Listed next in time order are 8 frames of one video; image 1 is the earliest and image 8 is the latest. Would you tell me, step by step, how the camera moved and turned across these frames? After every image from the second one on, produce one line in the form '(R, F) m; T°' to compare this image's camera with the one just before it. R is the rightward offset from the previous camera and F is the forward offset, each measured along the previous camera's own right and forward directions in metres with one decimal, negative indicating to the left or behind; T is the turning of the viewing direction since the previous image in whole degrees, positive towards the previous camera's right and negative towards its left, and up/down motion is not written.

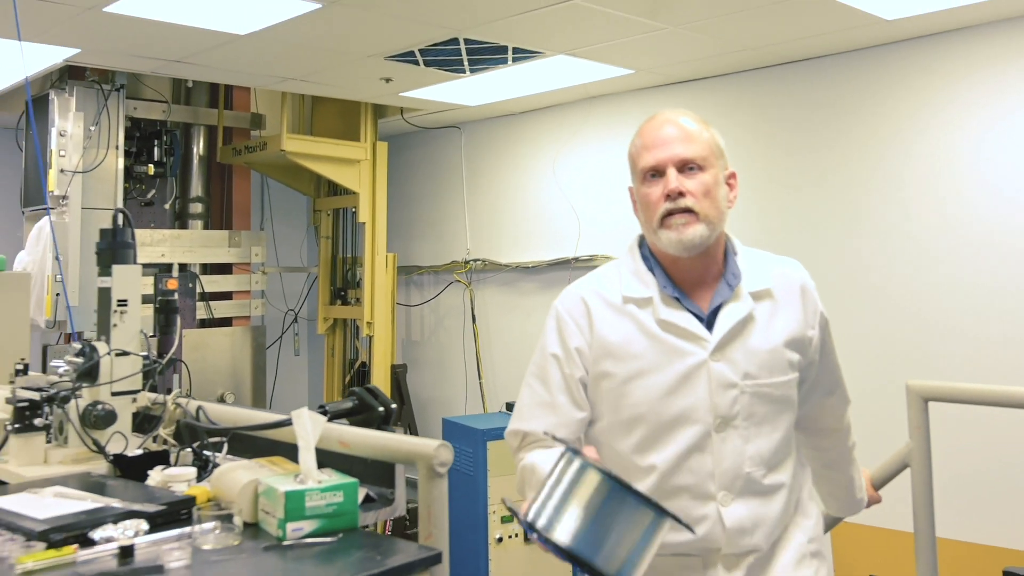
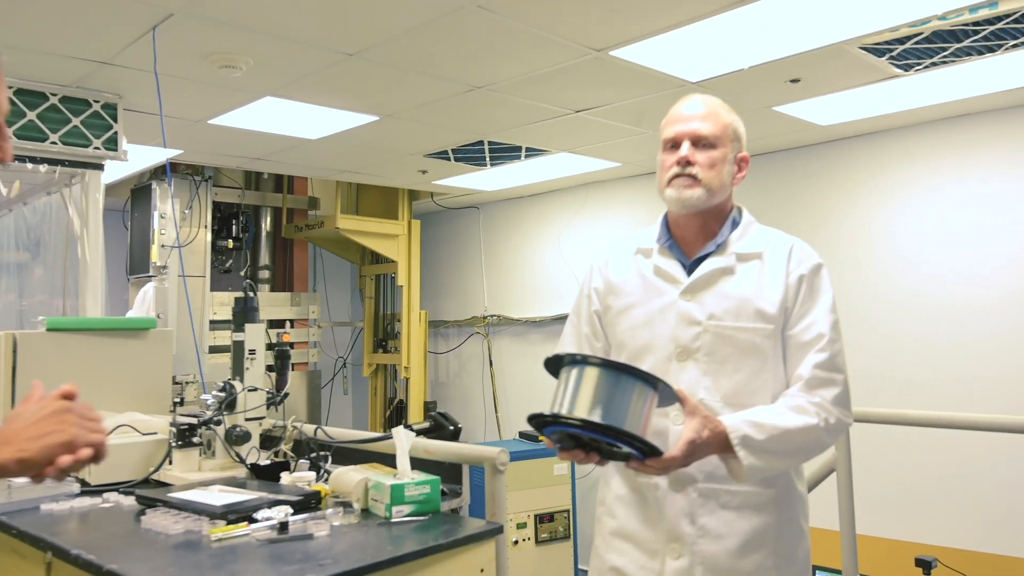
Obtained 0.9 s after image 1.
(-0.1, -0.5) m; +2°
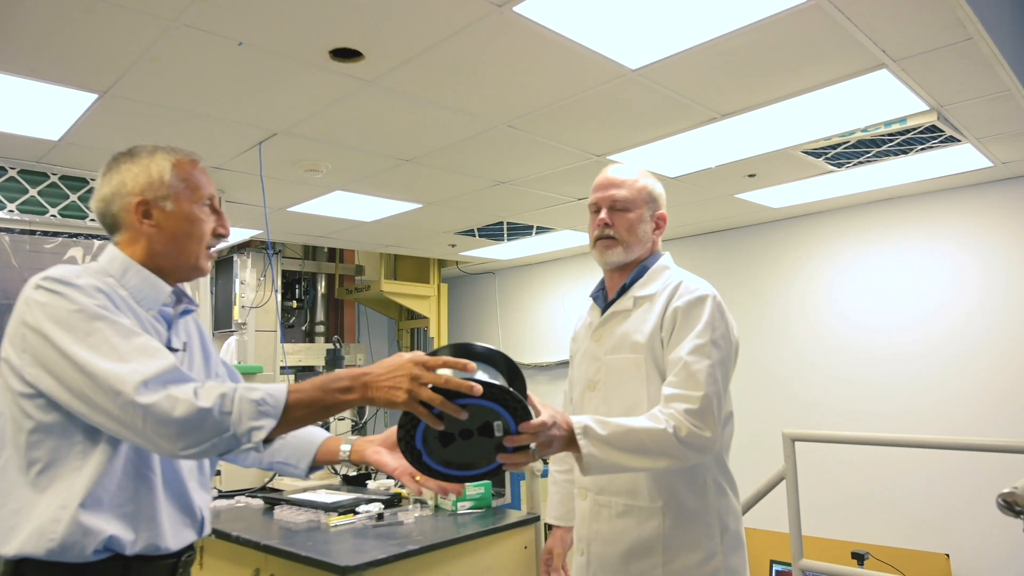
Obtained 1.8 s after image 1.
(-0.2, -0.7) m; +1°
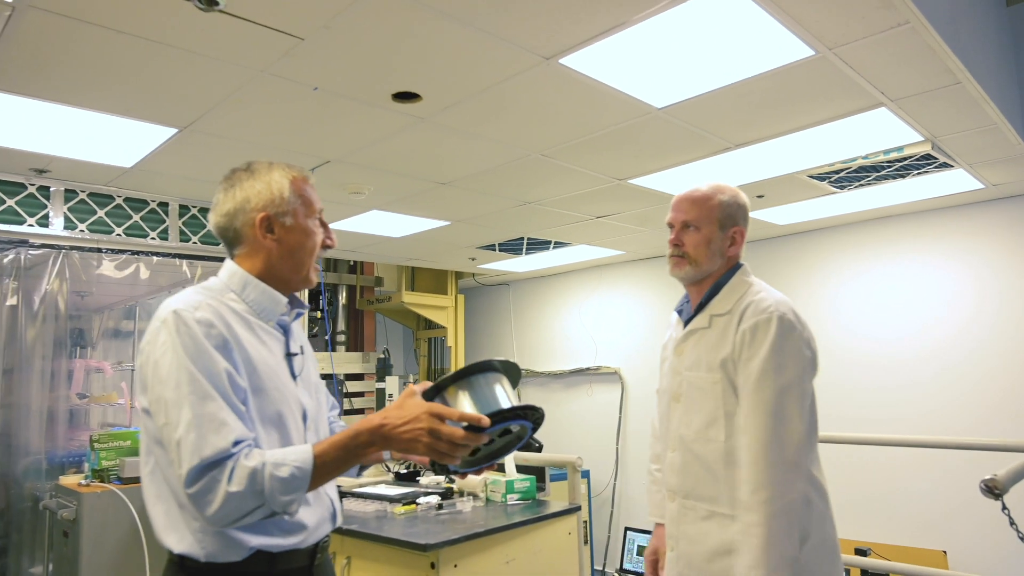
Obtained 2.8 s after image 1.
(-0.2, -0.3) m; 0°
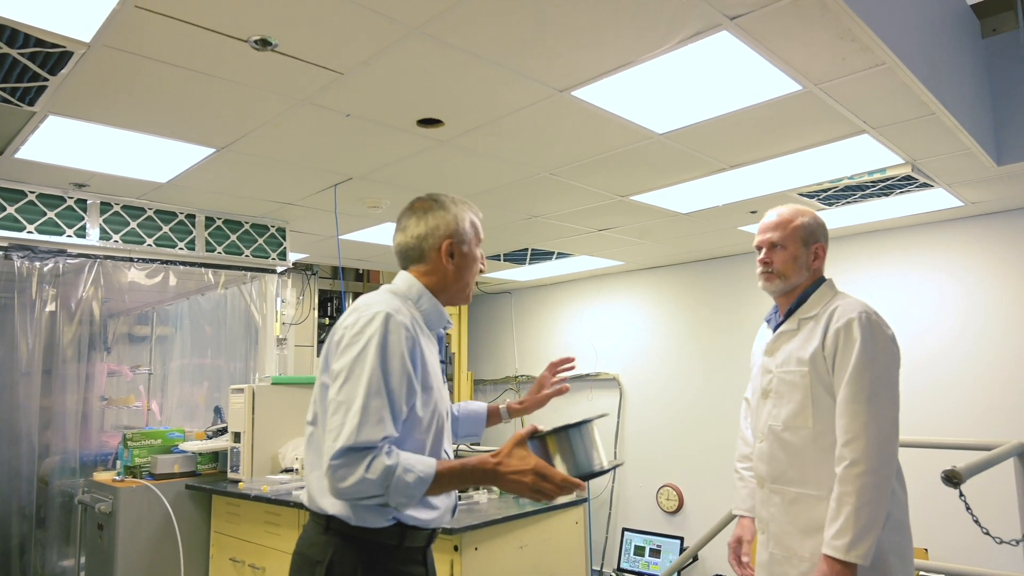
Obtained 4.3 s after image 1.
(-0.1, -0.2) m; 0°
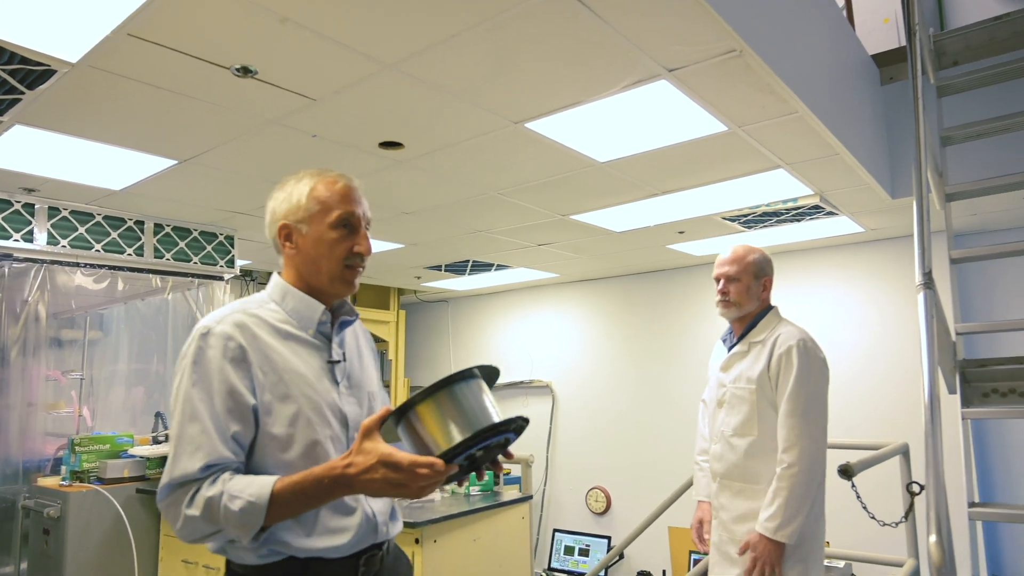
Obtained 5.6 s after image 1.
(-0.1, -0.2) m; +6°
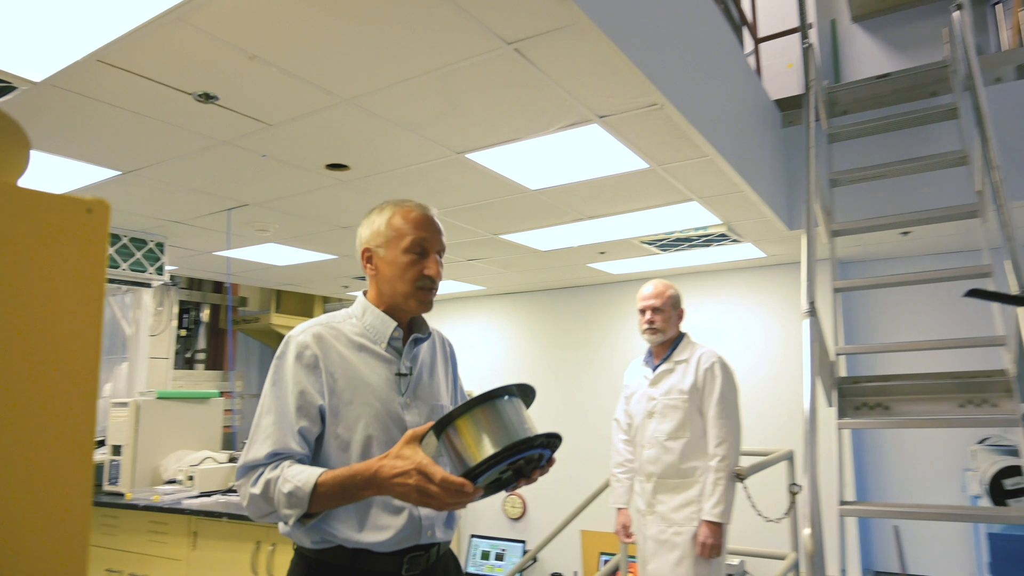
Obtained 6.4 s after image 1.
(-0.1, -0.2) m; +7°
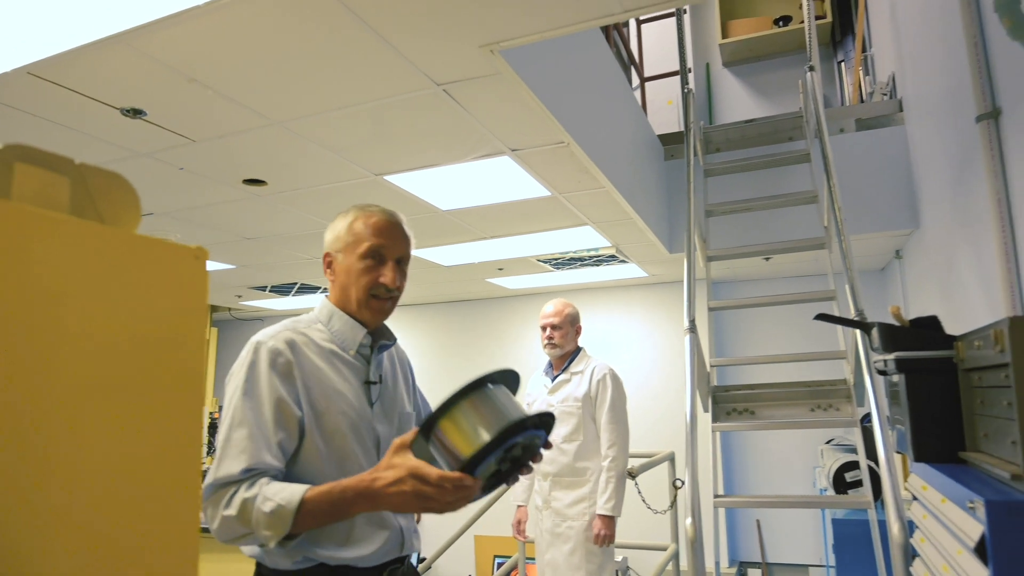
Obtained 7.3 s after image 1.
(-0.1, -0.2) m; +10°
